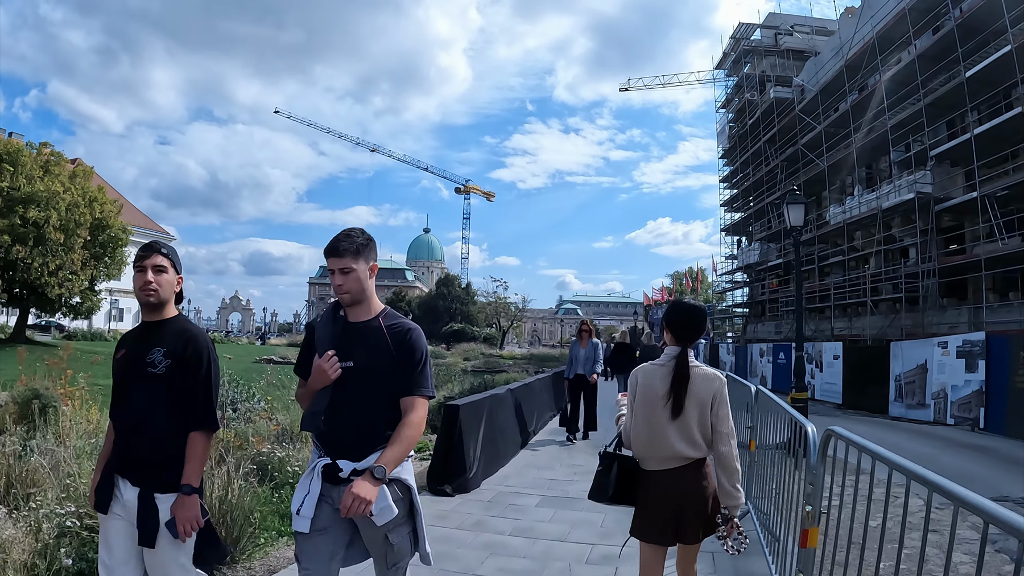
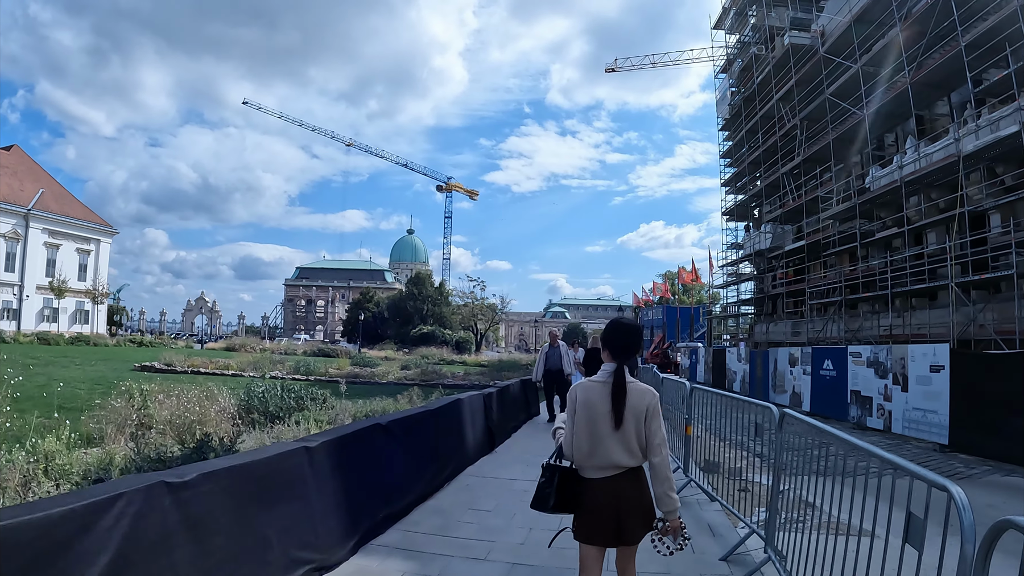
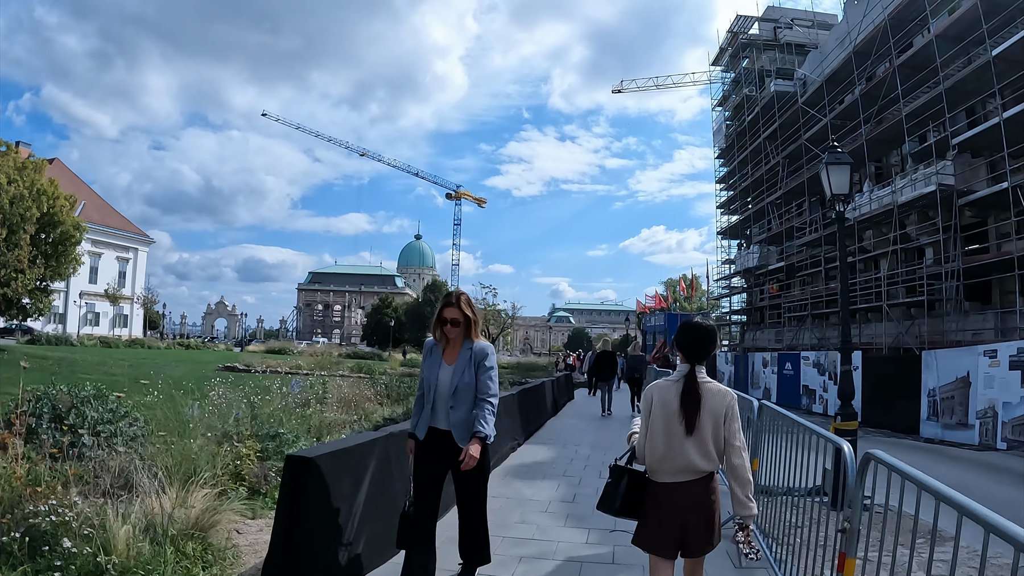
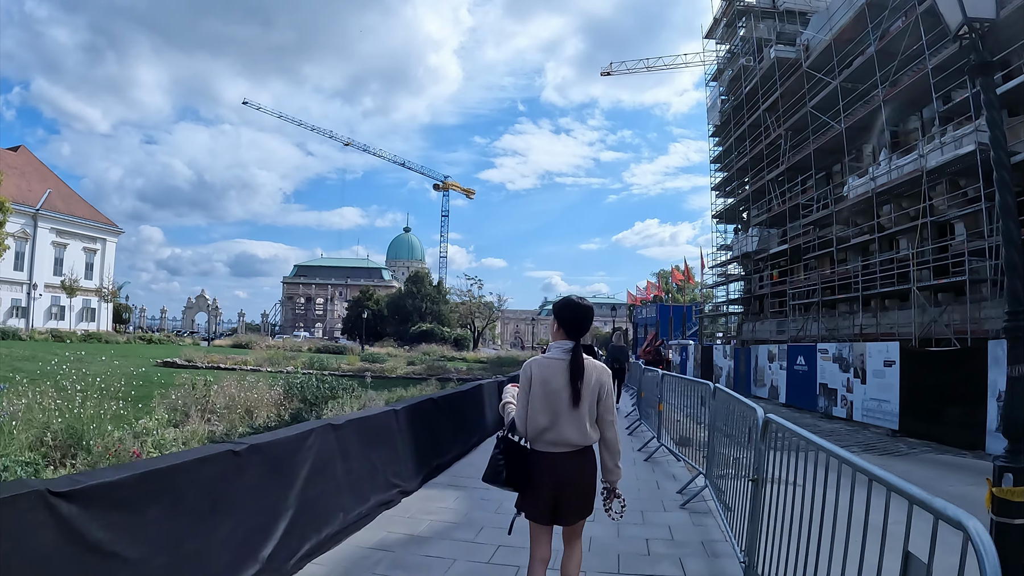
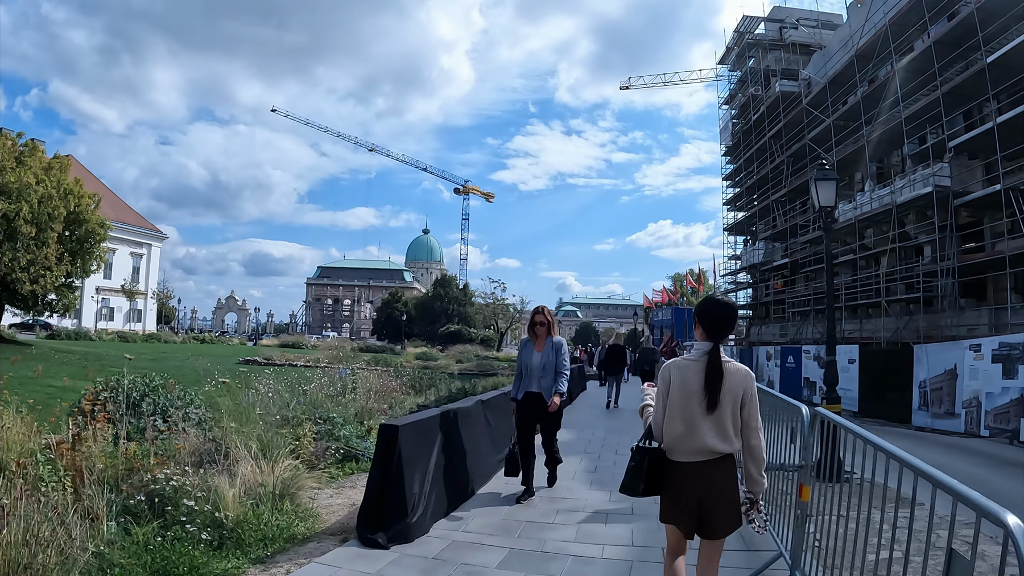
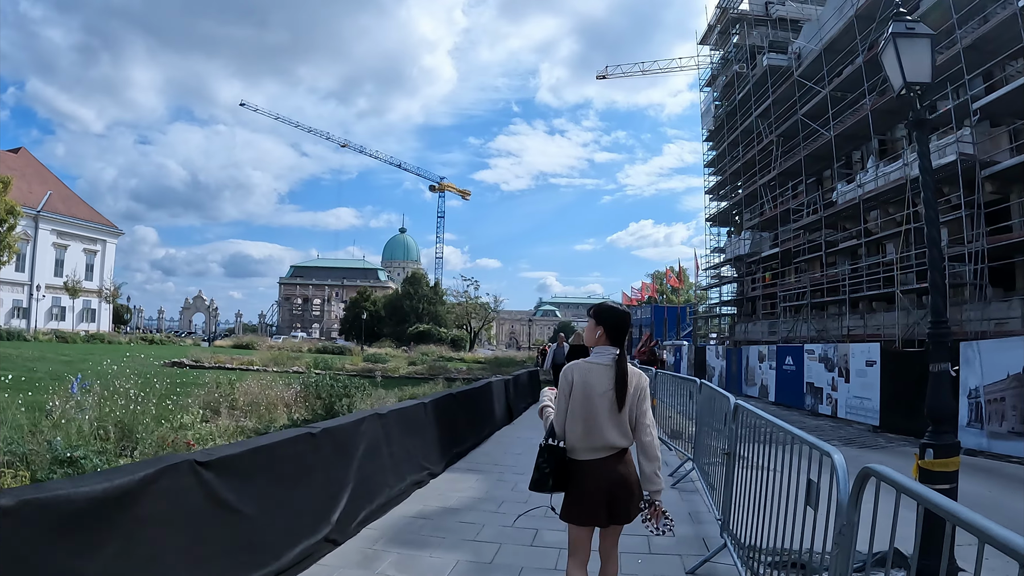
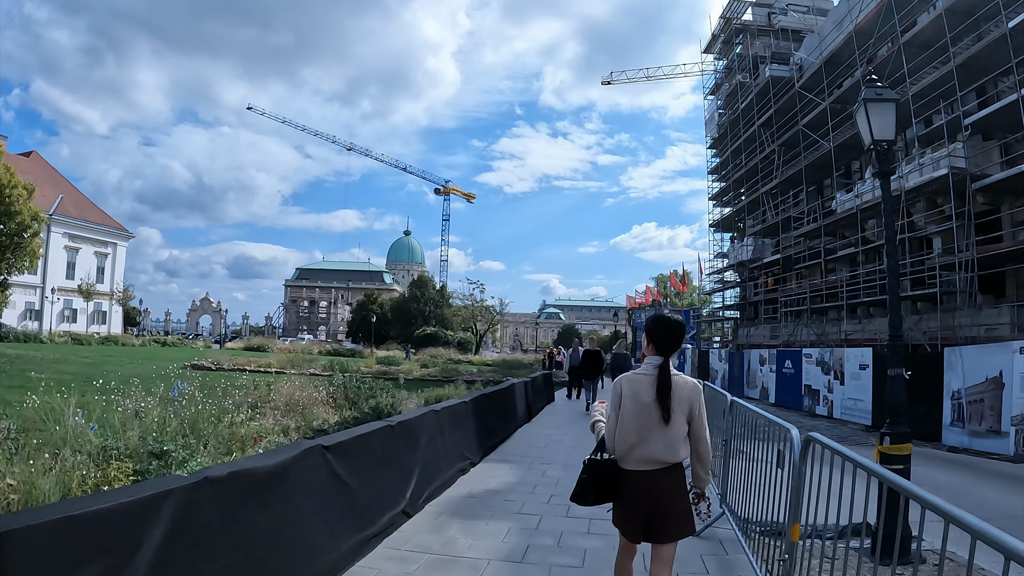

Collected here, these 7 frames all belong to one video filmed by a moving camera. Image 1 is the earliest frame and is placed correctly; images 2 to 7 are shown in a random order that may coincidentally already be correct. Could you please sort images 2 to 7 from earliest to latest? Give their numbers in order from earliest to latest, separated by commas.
5, 3, 7, 6, 4, 2
